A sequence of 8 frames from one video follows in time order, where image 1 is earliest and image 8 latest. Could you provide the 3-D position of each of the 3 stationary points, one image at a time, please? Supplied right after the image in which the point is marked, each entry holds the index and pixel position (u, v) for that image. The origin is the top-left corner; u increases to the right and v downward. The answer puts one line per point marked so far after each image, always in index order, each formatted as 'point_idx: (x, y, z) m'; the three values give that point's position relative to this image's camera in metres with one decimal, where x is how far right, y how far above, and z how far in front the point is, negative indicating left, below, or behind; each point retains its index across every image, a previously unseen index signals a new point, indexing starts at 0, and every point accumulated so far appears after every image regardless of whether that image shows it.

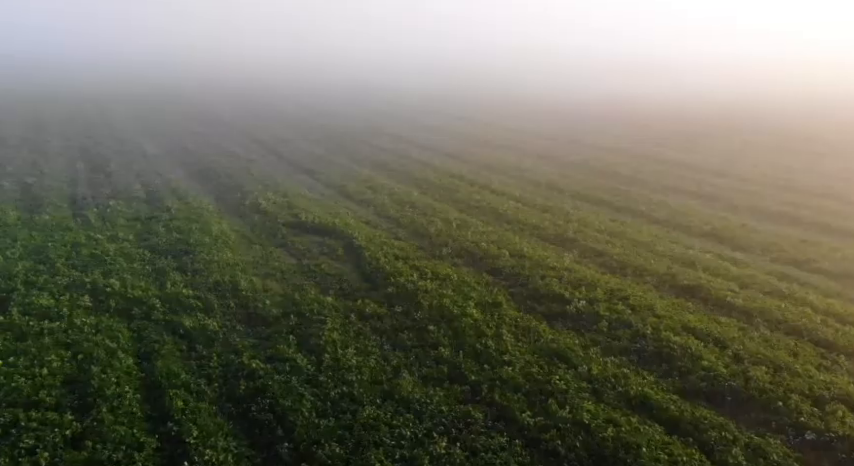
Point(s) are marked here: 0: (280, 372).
0: (-4.2, -4.1, +20.1) m
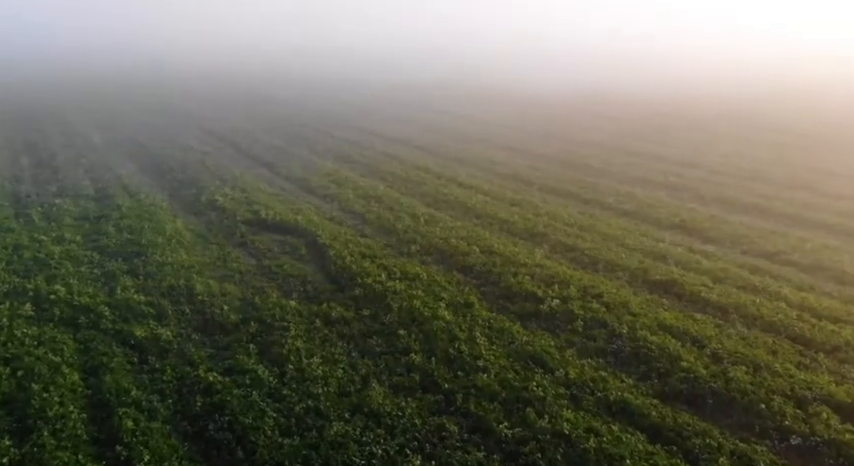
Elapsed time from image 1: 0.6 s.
0: (-5.1, -4.1, +18.8) m
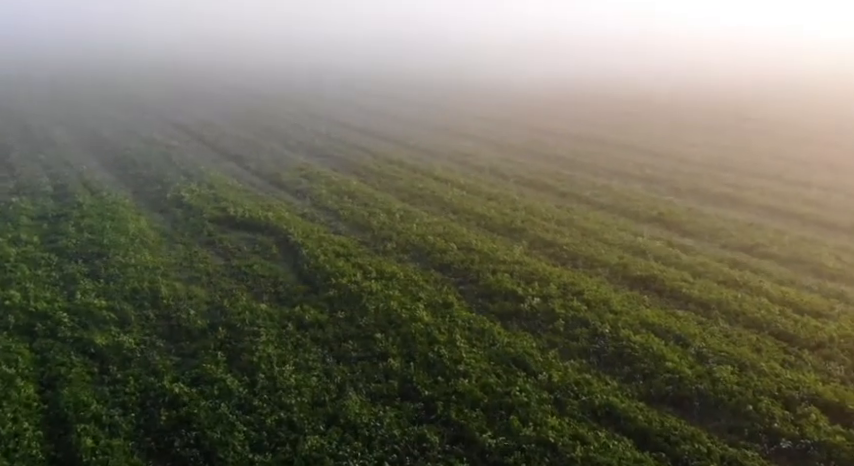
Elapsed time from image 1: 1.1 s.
0: (-5.6, -4.2, +17.7) m
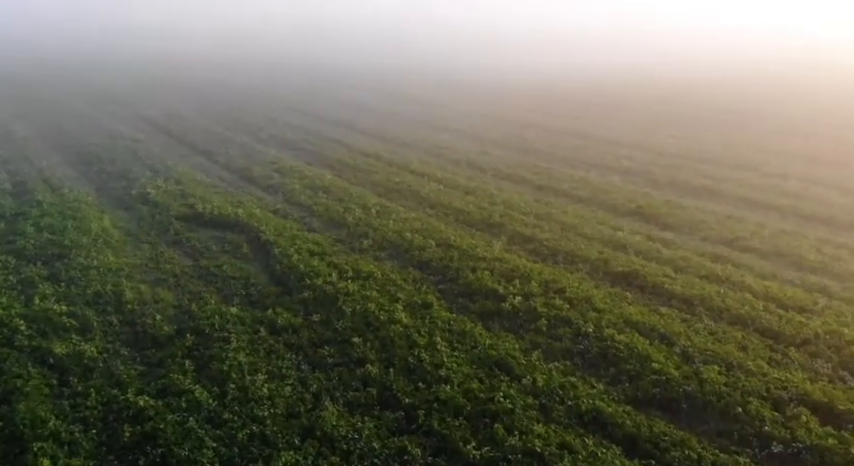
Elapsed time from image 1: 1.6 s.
0: (-6.1, -4.3, +16.8) m
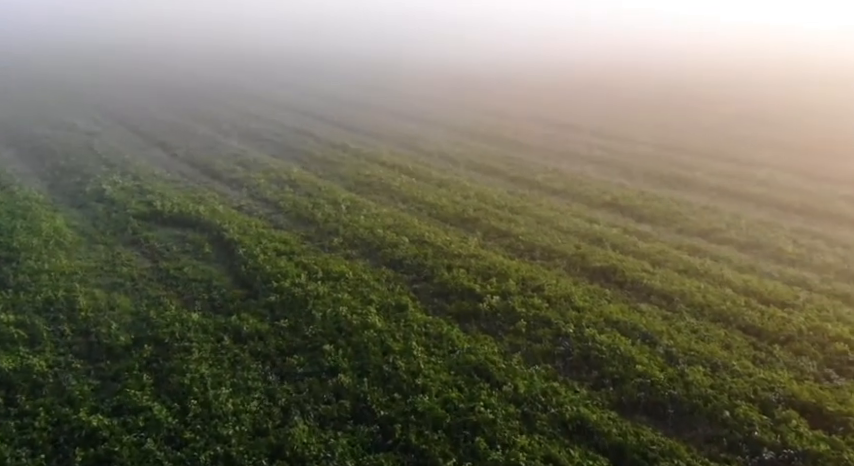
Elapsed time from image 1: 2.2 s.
0: (-6.6, -4.4, +15.6) m
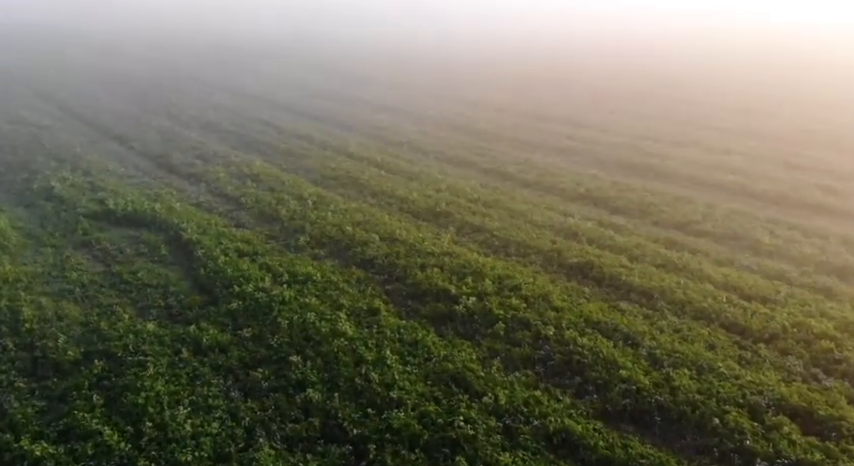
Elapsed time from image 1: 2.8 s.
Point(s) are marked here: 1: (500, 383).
0: (-7.1, -4.6, +14.2) m
1: (+1.8, -3.7, +17.1) m
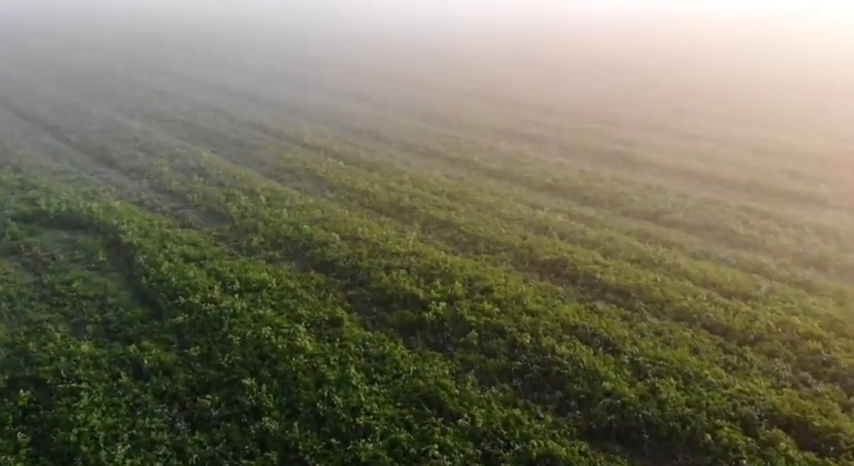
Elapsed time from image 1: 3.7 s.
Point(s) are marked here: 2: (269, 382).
0: (-7.6, -5.0, +12.3) m
1: (+1.1, -3.8, +15.7) m
2: (-3.6, -3.4, +15.8) m
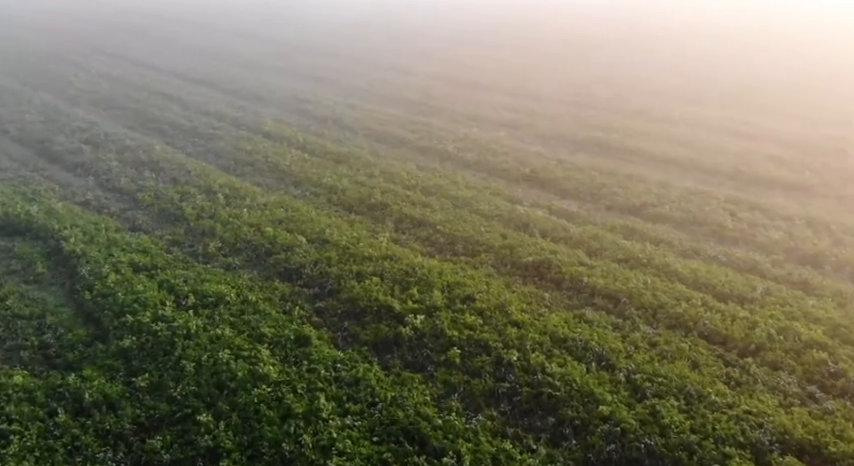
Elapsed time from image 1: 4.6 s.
0: (-7.8, -5.5, +10.4) m
1: (+0.7, -4.1, +14.1) m
2: (-4.0, -3.7, +14.0) m
